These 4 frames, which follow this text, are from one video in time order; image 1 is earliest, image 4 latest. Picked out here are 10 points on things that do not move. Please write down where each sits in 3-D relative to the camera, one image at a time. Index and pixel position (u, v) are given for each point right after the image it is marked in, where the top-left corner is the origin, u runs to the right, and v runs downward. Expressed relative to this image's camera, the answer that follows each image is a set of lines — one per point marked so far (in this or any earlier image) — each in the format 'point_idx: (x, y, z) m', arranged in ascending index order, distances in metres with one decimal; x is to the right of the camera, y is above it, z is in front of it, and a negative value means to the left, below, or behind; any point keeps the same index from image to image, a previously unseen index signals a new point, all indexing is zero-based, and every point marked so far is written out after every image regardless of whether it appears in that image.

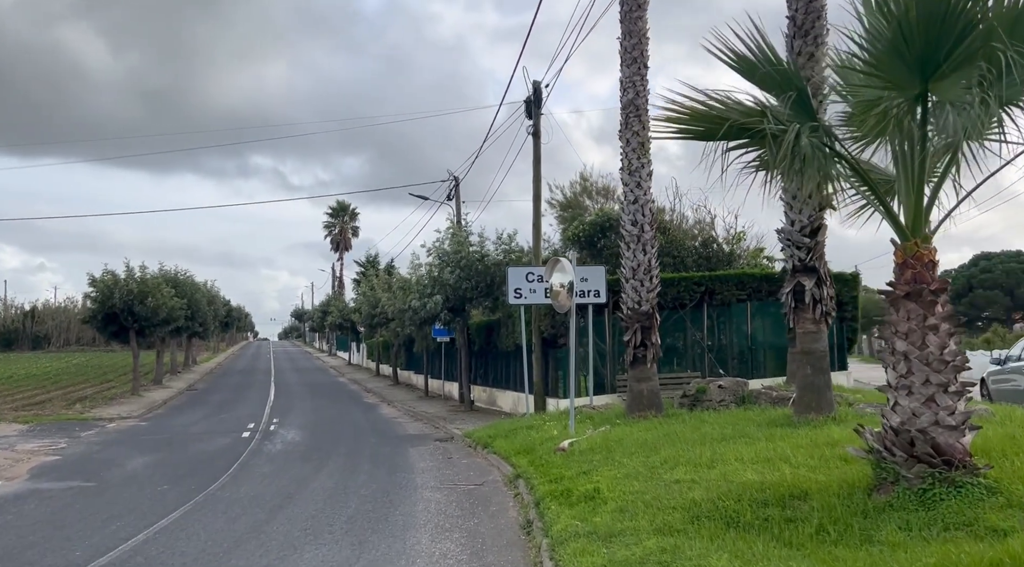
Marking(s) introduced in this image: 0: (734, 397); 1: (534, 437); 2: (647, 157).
0: (+3.5, -1.8, +15.5) m
1: (+0.3, -2.3, +14.6) m
2: (+2.2, +2.0, +15.7) m
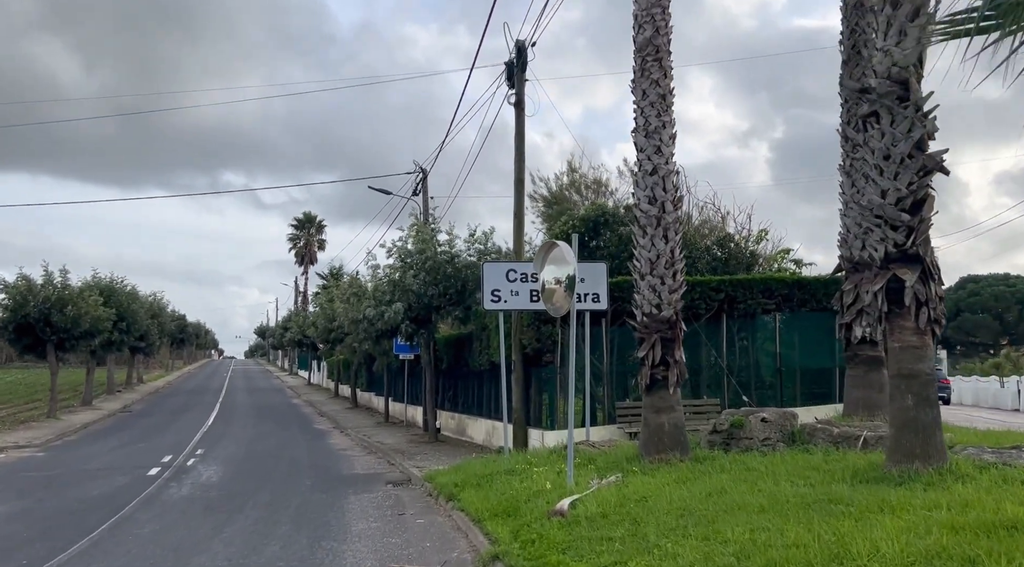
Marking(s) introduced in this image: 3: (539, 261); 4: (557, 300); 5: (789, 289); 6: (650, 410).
0: (+3.2, -1.8, +11.6) m
1: (0.0, -2.2, +10.6) m
2: (+1.9, +2.1, +11.8) m
3: (+0.3, +0.3, +11.8) m
4: (+0.5, -0.2, +11.2) m
5: (+4.8, -0.1, +17.0) m
6: (+1.6, -1.5, +11.5) m
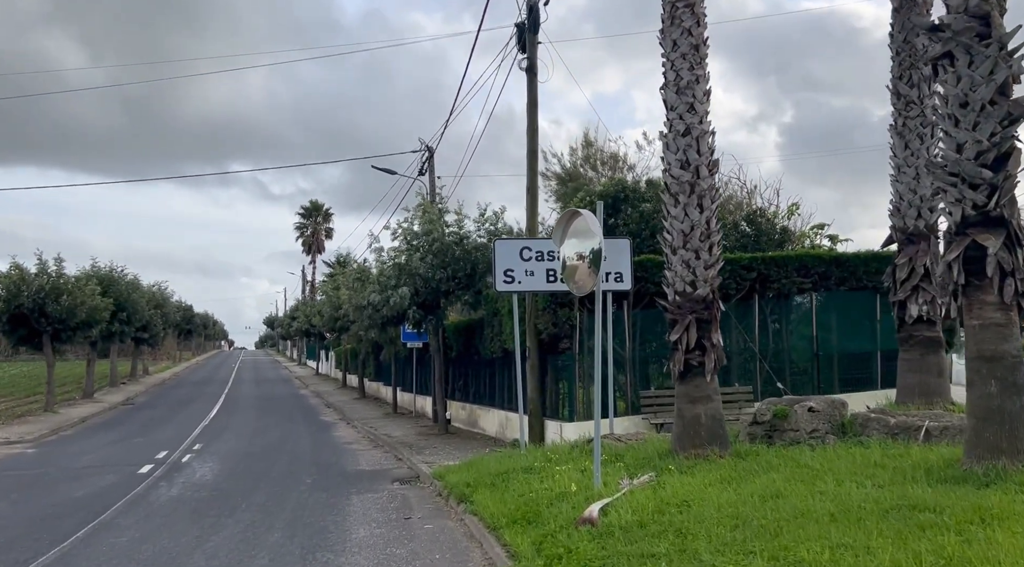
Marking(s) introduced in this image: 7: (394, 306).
0: (+3.4, -1.5, +10.4) m
1: (+0.2, -2.0, +9.4) m
2: (+2.0, +2.3, +10.6) m
3: (+0.5, +0.6, +10.6) m
4: (+0.7, +0.1, +10.0) m
5: (+5.0, +0.3, +15.8) m
6: (+1.8, -1.2, +10.3) m
7: (-2.4, -0.5, +19.6) m
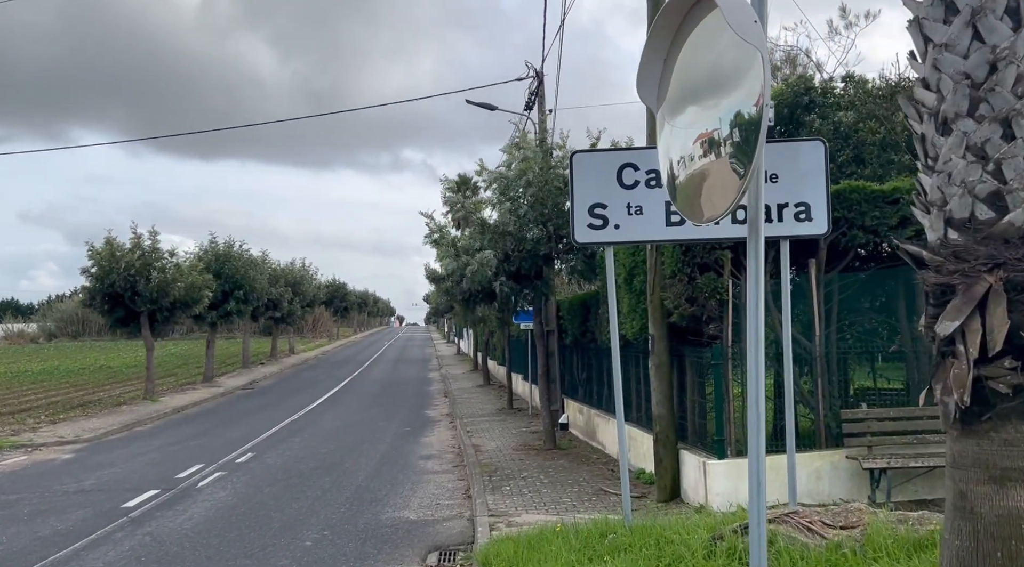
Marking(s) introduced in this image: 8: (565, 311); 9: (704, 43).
0: (+3.6, -1.1, +4.2) m
1: (+0.4, -1.7, +3.7) m
2: (+2.3, +2.7, +4.4) m
3: (+0.8, +1.0, +4.8) m
4: (+0.9, +0.4, +4.1) m
5: (+6.1, +0.8, +9.1) m
6: (+2.1, -0.8, +4.3) m
7: (-0.5, +0.1, +14.2) m
8: (+0.9, -0.5, +17.6) m
9: (+0.8, +1.0, +4.3) m
